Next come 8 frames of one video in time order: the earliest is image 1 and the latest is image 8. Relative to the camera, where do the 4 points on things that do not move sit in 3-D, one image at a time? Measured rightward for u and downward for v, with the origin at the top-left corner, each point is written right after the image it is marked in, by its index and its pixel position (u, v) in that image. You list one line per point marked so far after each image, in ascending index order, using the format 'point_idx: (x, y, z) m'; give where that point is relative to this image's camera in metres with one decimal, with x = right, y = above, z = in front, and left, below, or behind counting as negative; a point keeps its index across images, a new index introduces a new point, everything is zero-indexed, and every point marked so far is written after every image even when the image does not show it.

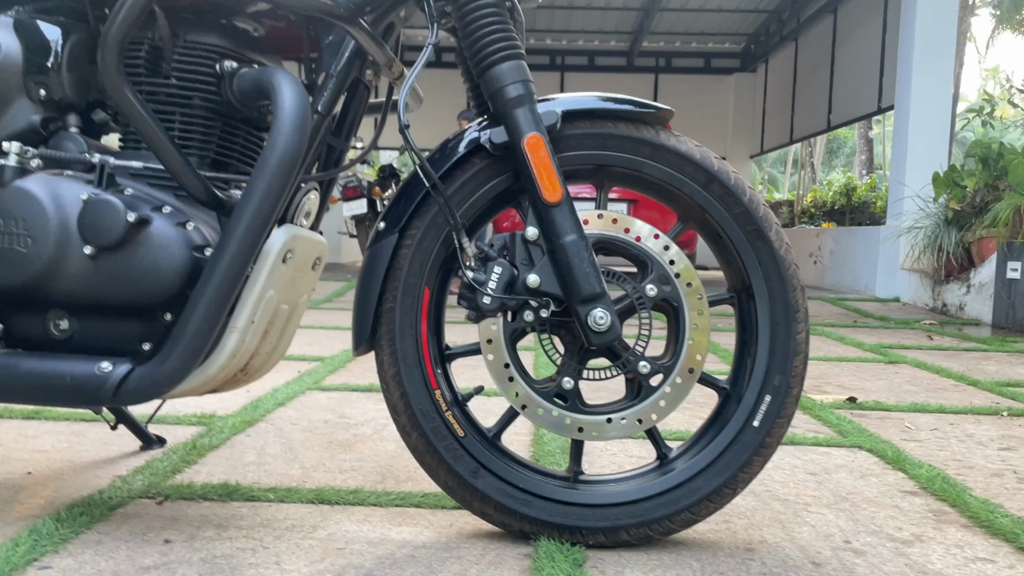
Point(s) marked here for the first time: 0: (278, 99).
0: (-0.3, +0.3, +1.1) m
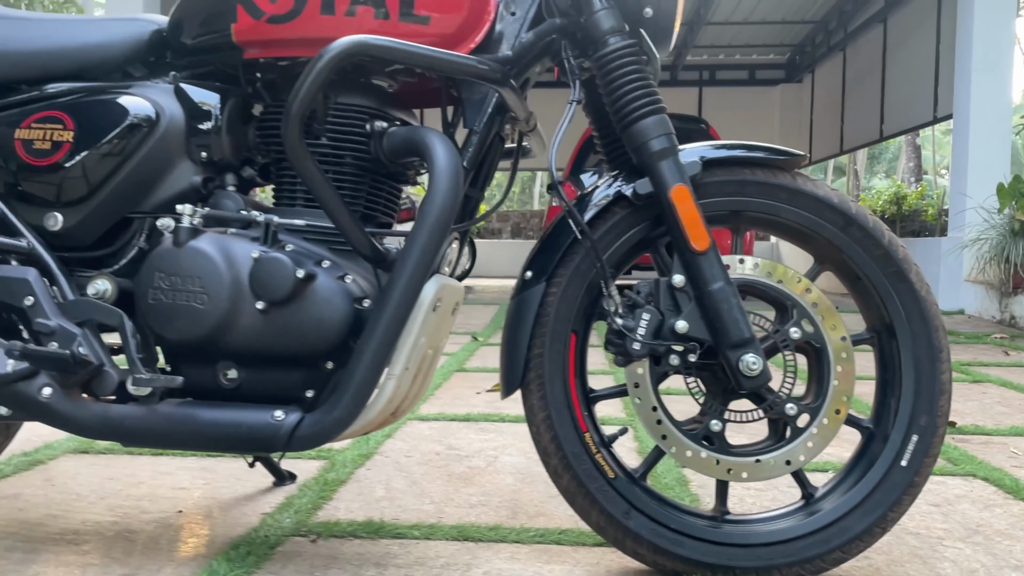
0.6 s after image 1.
0: (-0.1, +0.2, +1.1) m
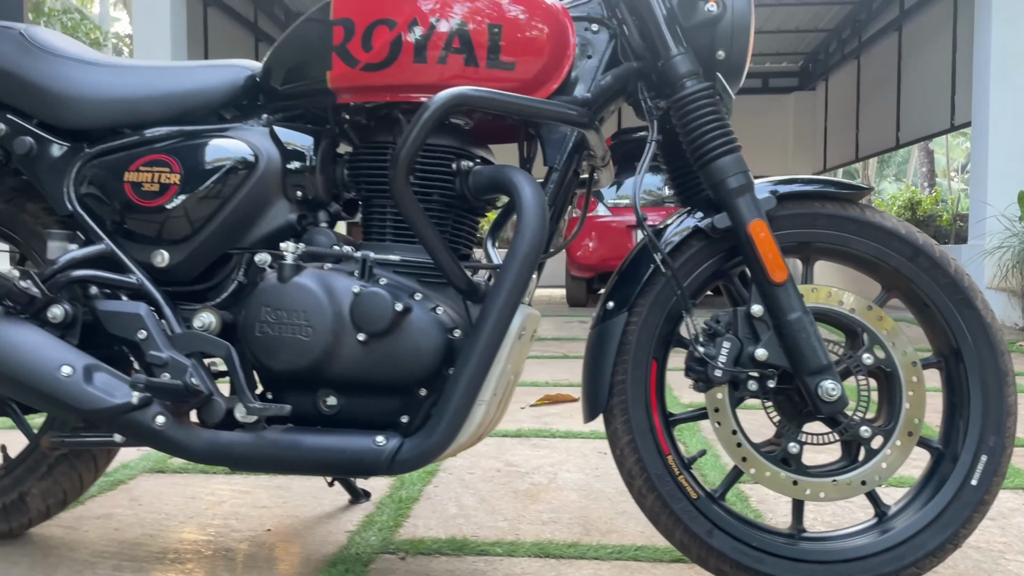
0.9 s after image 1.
0: (0.0, +0.1, +1.2) m
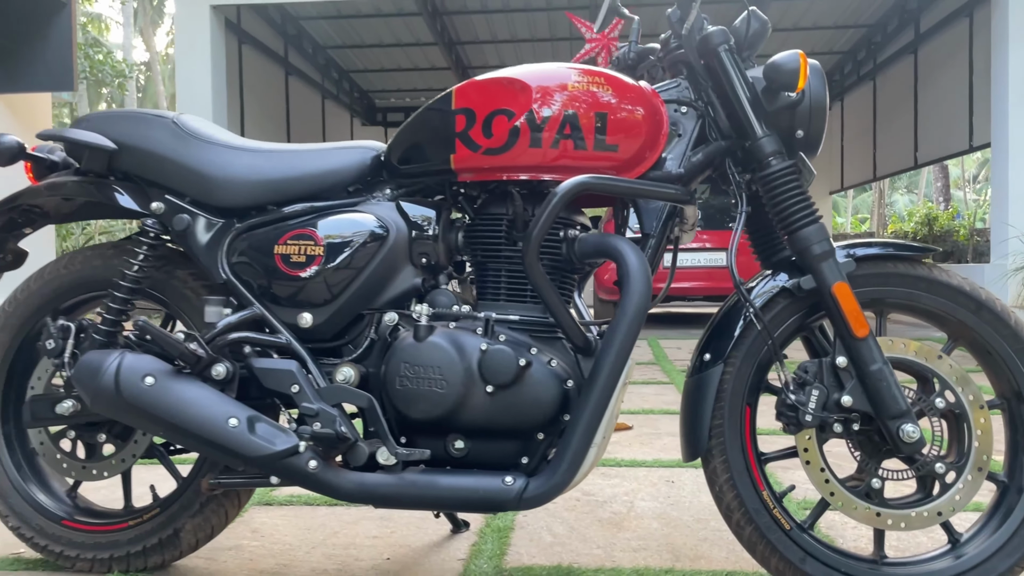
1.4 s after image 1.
0: (+0.2, 0.0, +1.4) m
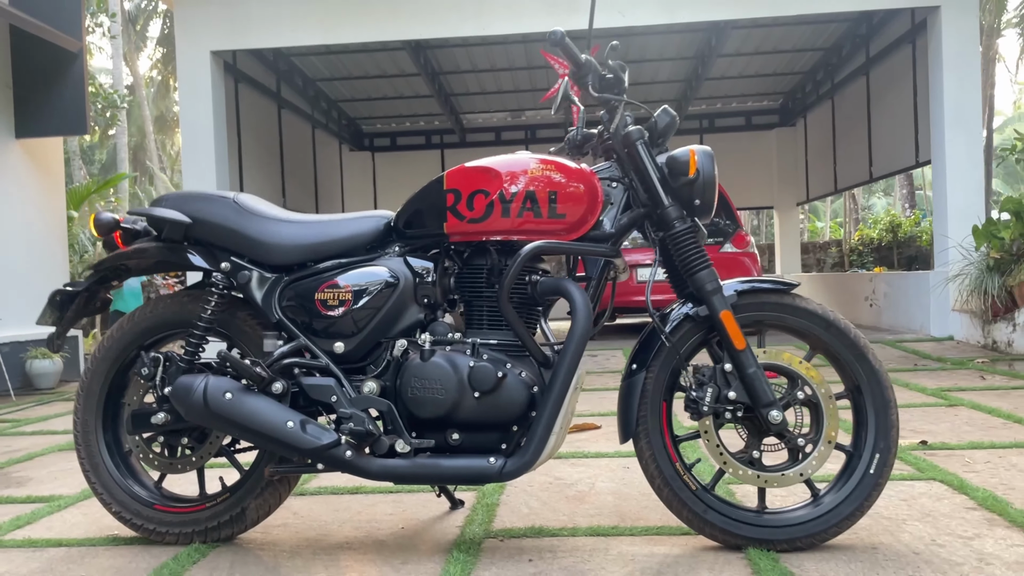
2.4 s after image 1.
0: (+0.1, 0.0, +1.9) m
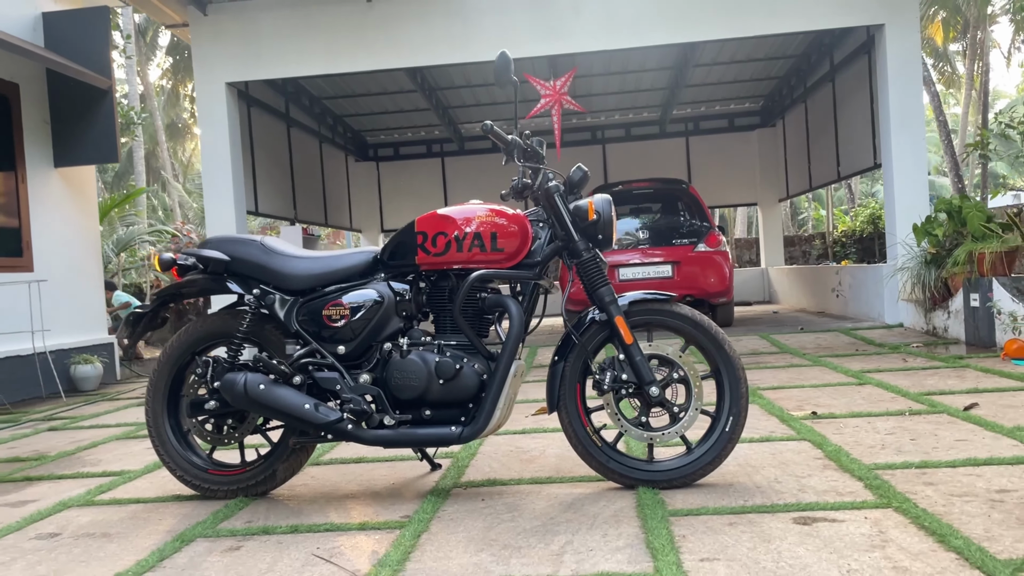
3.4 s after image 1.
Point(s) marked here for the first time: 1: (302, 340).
0: (0.0, -0.1, +2.6) m
1: (-0.7, -0.2, +2.8) m
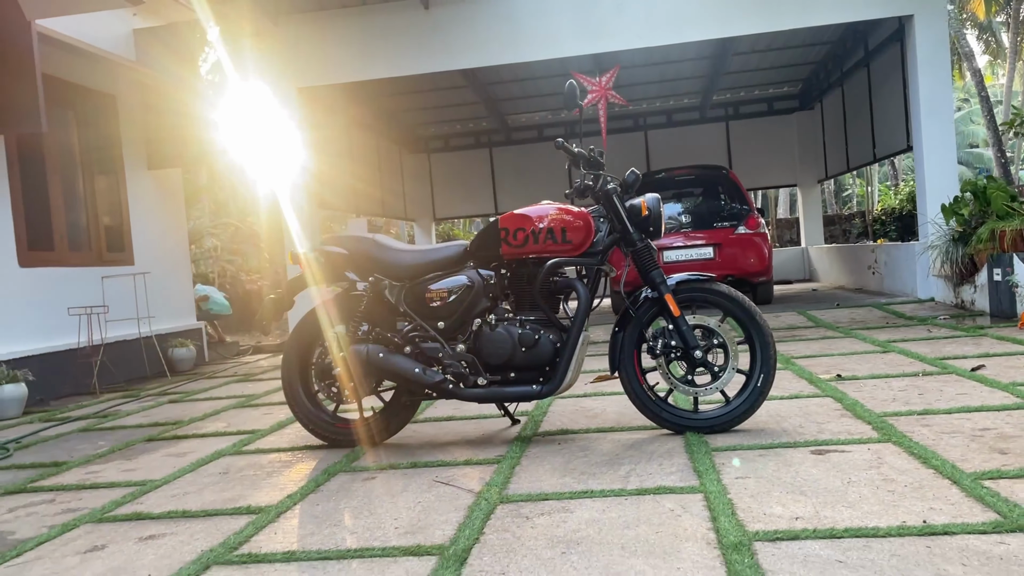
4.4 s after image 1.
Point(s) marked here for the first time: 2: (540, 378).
0: (+0.3, 0.0, +3.2) m
1: (-0.4, -0.1, +3.4) m
2: (+0.1, -0.4, +3.2) m
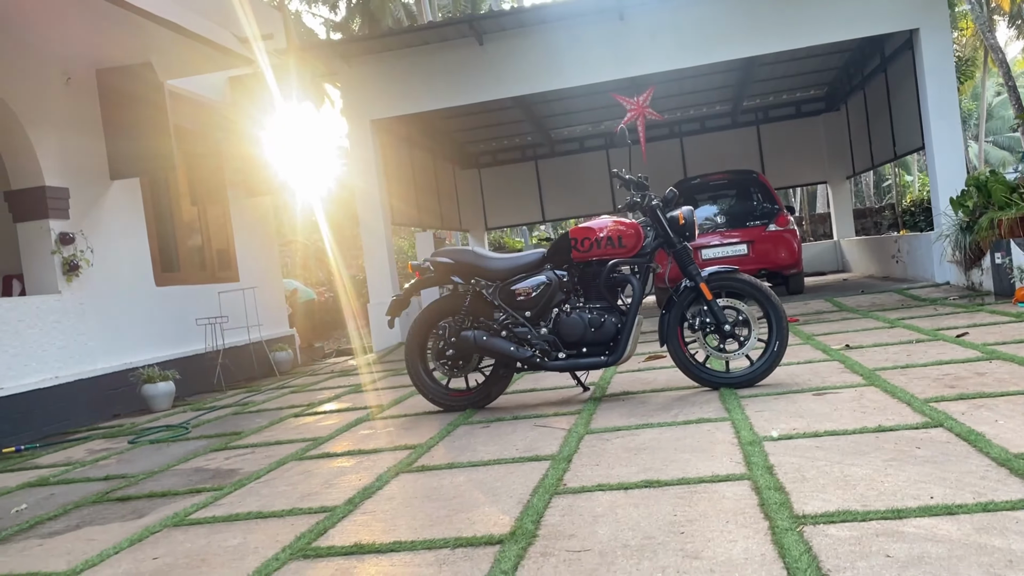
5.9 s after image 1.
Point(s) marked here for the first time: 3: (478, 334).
0: (+0.6, 0.0, +4.2) m
1: (-0.1, -0.1, +4.4) m
2: (+0.5, -0.3, +4.2) m
3: (-0.2, -0.3, +4.3) m
